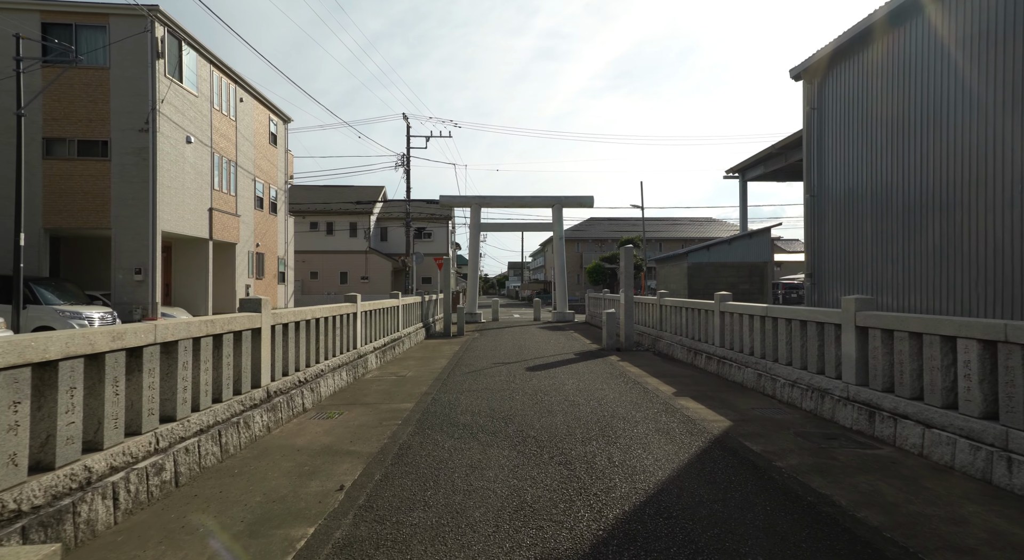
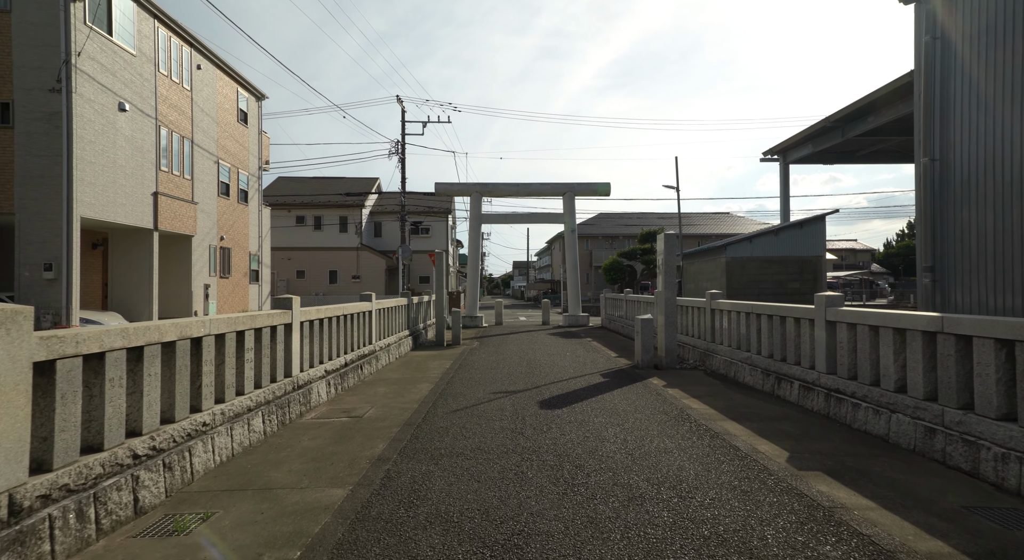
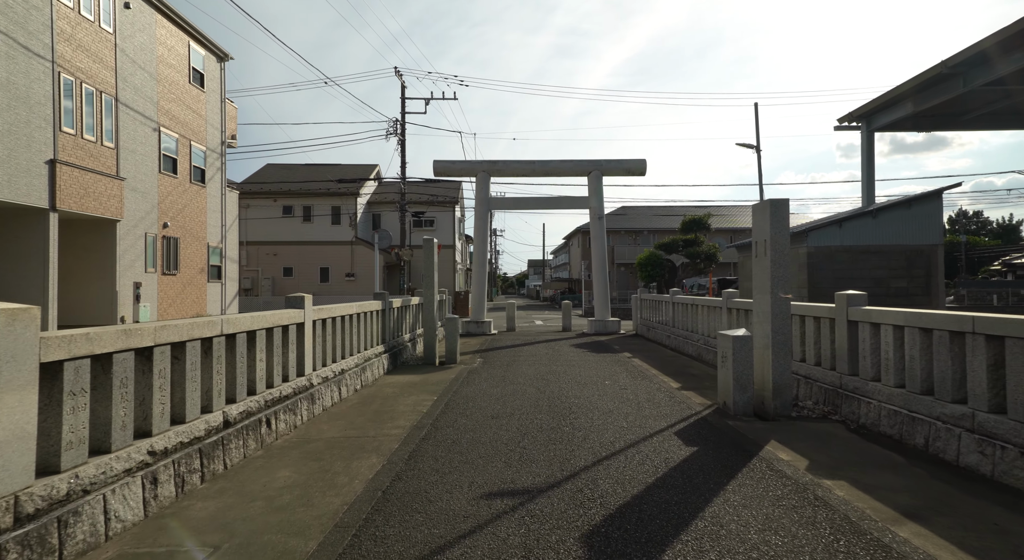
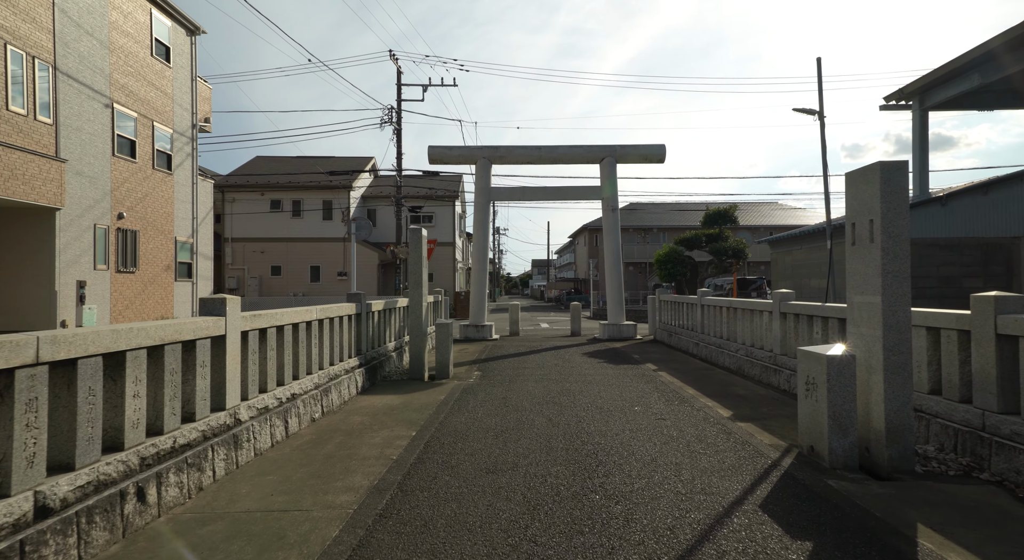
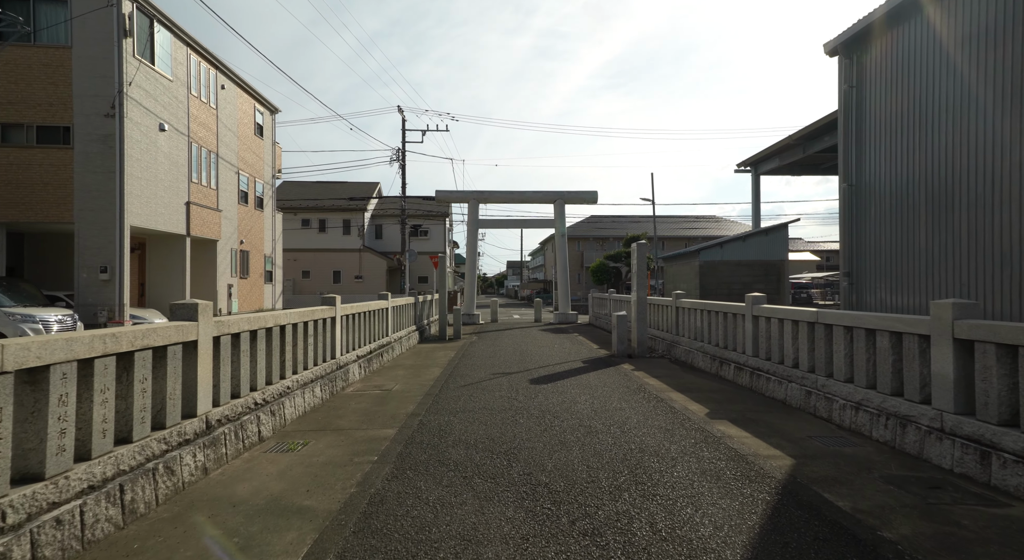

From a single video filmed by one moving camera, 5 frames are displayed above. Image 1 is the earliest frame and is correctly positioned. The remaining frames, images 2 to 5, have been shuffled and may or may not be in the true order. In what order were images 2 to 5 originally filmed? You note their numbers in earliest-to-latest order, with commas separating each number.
5, 2, 3, 4
